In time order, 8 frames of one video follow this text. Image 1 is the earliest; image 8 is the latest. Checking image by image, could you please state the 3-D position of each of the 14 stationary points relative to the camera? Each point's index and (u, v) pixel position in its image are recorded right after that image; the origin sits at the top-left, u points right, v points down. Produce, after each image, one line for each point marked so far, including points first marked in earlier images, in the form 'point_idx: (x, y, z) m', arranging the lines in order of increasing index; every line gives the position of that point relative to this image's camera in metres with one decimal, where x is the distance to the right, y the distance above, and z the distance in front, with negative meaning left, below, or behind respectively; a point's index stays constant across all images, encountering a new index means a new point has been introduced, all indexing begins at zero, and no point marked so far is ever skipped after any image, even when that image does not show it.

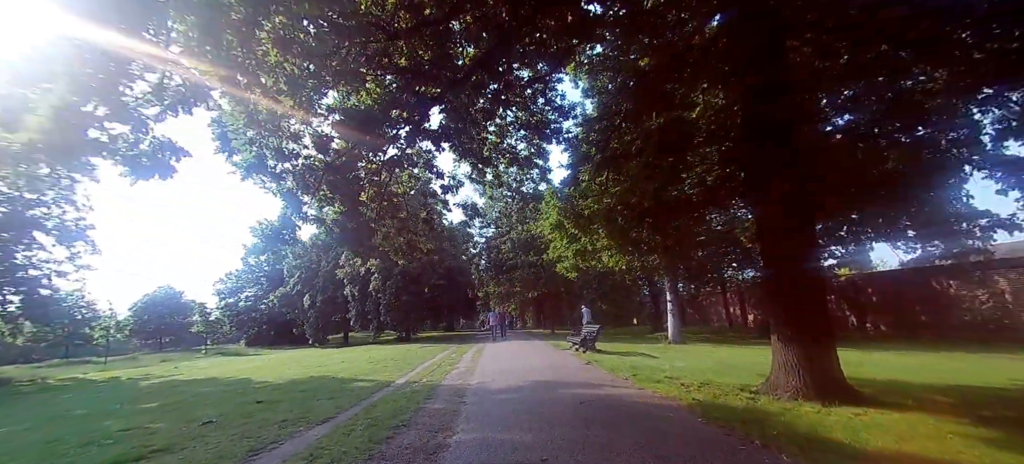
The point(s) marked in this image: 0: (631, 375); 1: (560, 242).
0: (+2.9, -3.5, +9.5) m
1: (+2.4, -0.4, +17.9) m
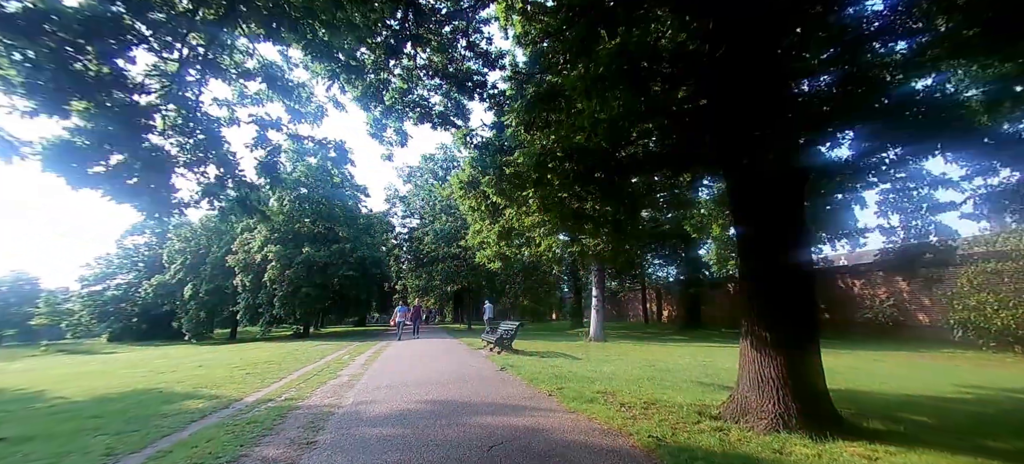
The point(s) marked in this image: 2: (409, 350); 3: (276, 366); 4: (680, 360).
0: (+0.9, -3.0, +7.6) m
1: (-1.0, +0.2, +15.7) m
2: (-3.4, -4.1, +13.9) m
3: (-7.9, -4.7, +13.8) m
4: (+5.5, -4.3, +13.1) m
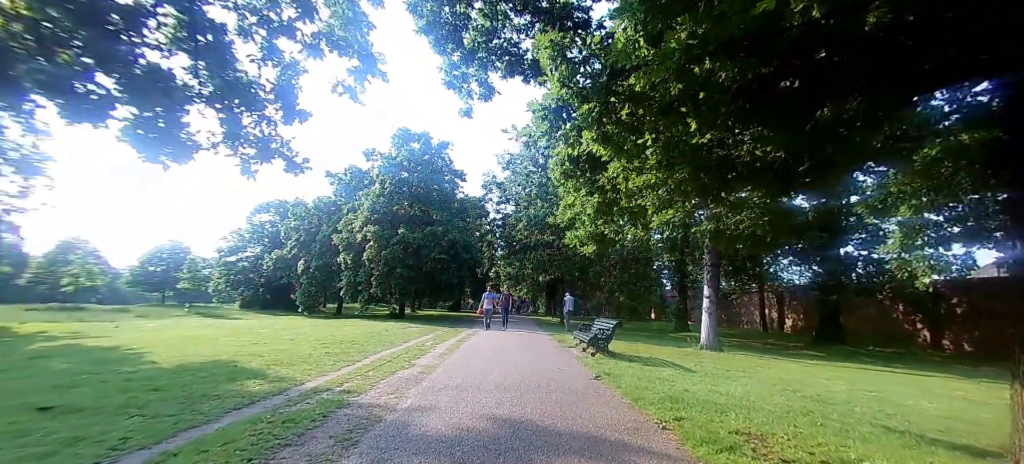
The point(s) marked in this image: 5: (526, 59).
0: (+2.3, -2.6, +5.5) m
1: (+2.3, +0.8, +13.8) m
2: (-0.5, -3.5, +12.7) m
3: (-5.0, -4.0, +13.6) m
4: (+7.9, -3.9, +9.9) m
5: (+0.2, +3.3, +7.6) m
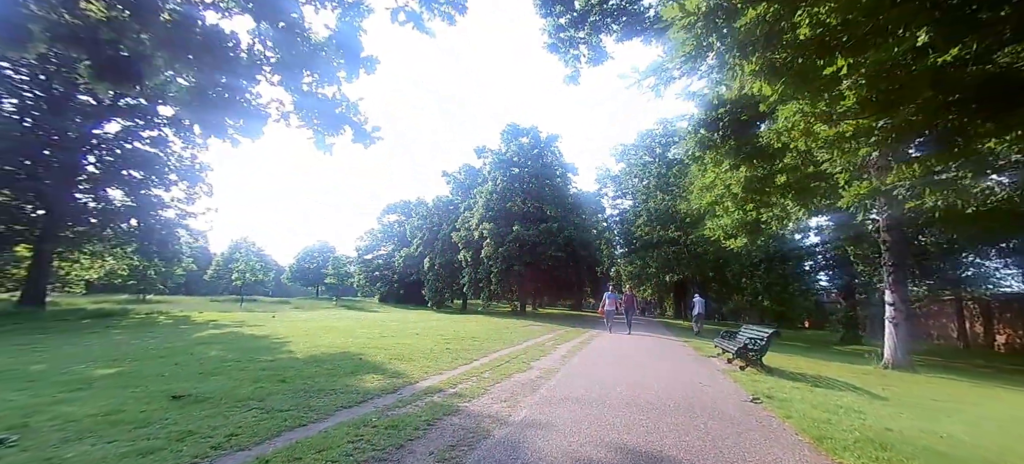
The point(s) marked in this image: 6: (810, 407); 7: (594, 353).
0: (+3.7, -2.3, +3.8) m
1: (+5.9, +1.1, +11.7) m
2: (+3.0, -3.3, +11.4) m
3: (-1.1, -3.9, +13.5) m
4: (+10.4, -3.4, +6.4) m
5: (+2.0, +3.5, +6.3) m
6: (+4.6, -2.7, +6.0) m
7: (+2.2, -3.3, +10.6) m
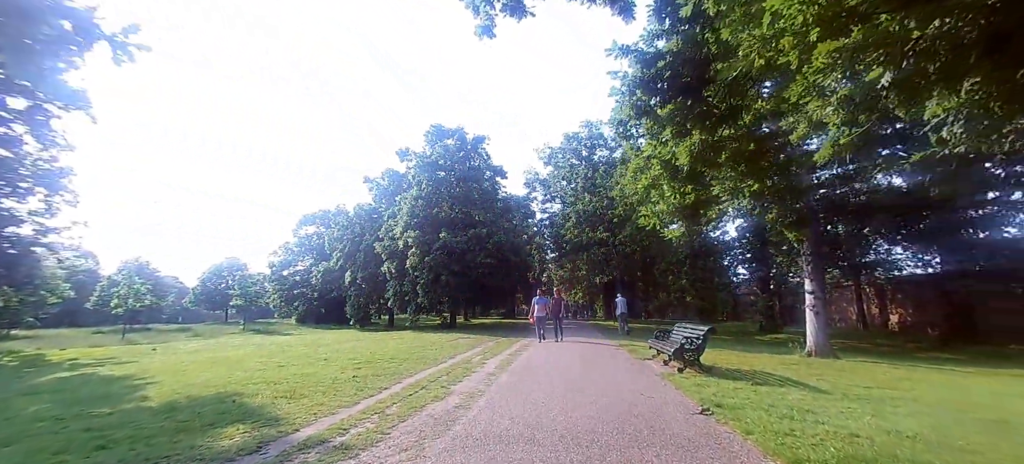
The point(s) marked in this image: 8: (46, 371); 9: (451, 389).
0: (+2.9, -2.1, +2.9) m
1: (+3.6, +1.2, +11.3) m
2: (+0.9, -3.3, +10.4) m
3: (-3.4, -4.0, +11.7) m
4: (+9.1, -3.0, +6.7) m
5: (+0.6, +3.7, +5.3) m
6: (+3.4, -2.5, +5.3) m
7: (+0.3, -3.2, +9.4) m
8: (-15.8, -4.8, +13.2) m
9: (-1.3, -3.2, +7.9) m
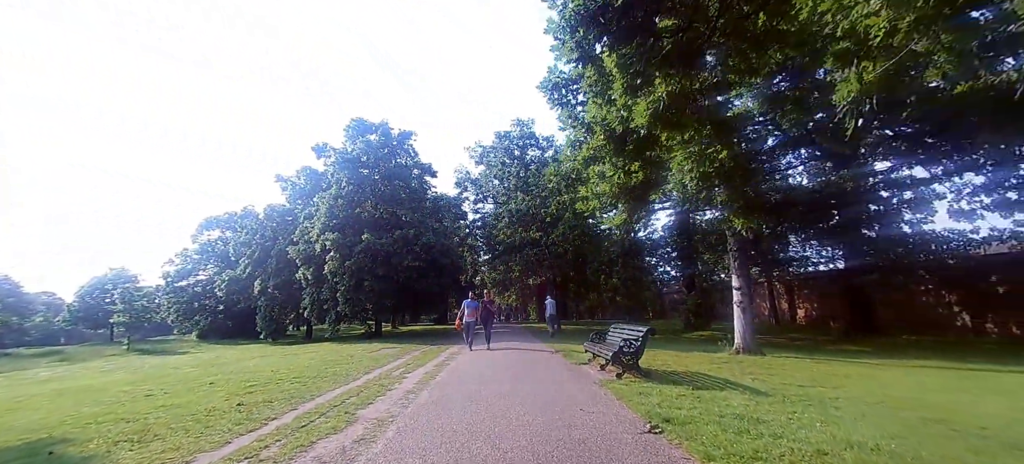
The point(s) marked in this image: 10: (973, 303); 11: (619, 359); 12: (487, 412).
0: (+2.3, -1.9, +2.3) m
1: (+1.6, +1.3, +10.7) m
2: (-0.8, -3.2, +9.3) m
3: (-5.3, -4.0, +9.9) m
4: (+7.8, -2.9, +7.0) m
5: (-0.3, +3.8, +4.4) m
6: (+2.4, -2.3, +4.7) m
7: (-1.3, -3.1, +8.3) m
8: (-17.8, -4.7, +9.4) m
9: (-2.6, -3.0, +6.5) m
10: (+18.9, -2.9, +15.8) m
11: (+2.0, -2.5, +7.4) m
12: (-0.5, -2.5, +5.3) m
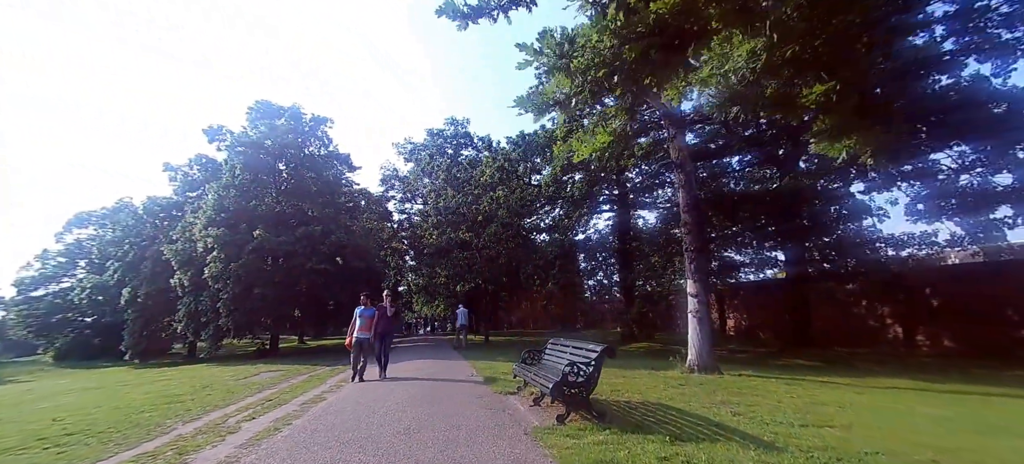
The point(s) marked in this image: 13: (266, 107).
0: (+1.7, -1.5, +0.2) m
1: (-0.1, +1.5, +8.4) m
2: (-2.5, -2.9, +6.6) m
3: (-7.0, -3.5, +6.5) m
4: (+6.4, -2.8, +5.6) m
5: (-1.0, +4.2, +1.9) m
6: (+1.5, -2.0, +2.6) m
7: (-2.7, -2.8, +5.5) m
8: (-19.3, -3.9, +3.9) m
9: (-3.8, -2.6, +3.5) m
10: (+16.0, -3.4, +16.1) m
11: (+0.7, -2.2, +5.1) m
12: (-1.5, -2.1, +2.7) m
13: (-12.7, +6.9, +20.0) m
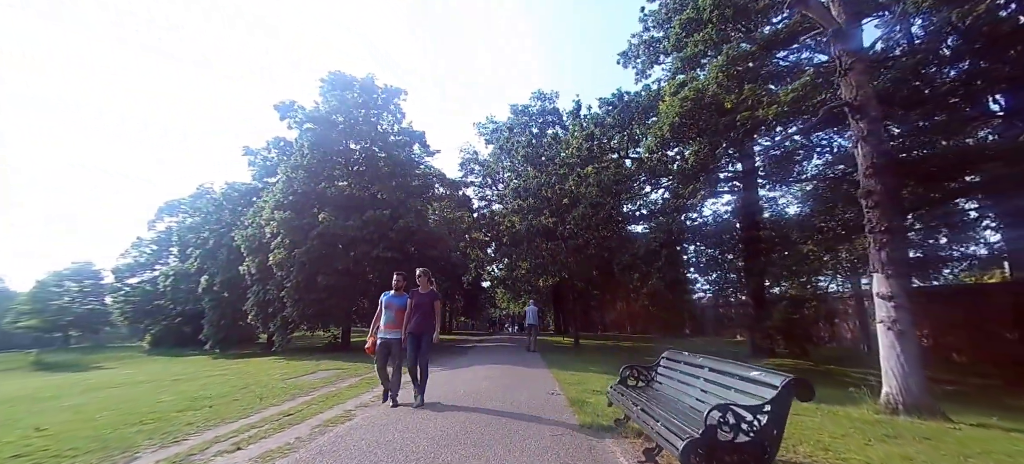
0: (+1.3, -1.0, -2.4) m
1: (+1.3, +2.0, +6.0) m
2: (-1.4, -2.4, +4.7) m
3: (-5.8, -3.1, +5.6) m
4: (+7.1, -2.2, +1.9) m
5: (-1.1, +4.7, -0.1) m
6: (+1.6, -1.5, 0.0) m
7: (-1.9, -2.3, +3.7) m
8: (-18.3, -3.7, +5.9) m
9: (-3.3, -2.2, +2.1) m
10: (+18.8, -2.6, +9.9) m
11: (+1.4, -1.7, +2.6) m
12: (-1.3, -1.7, +0.8) m
13: (-8.5, +7.2, +20.1) m
